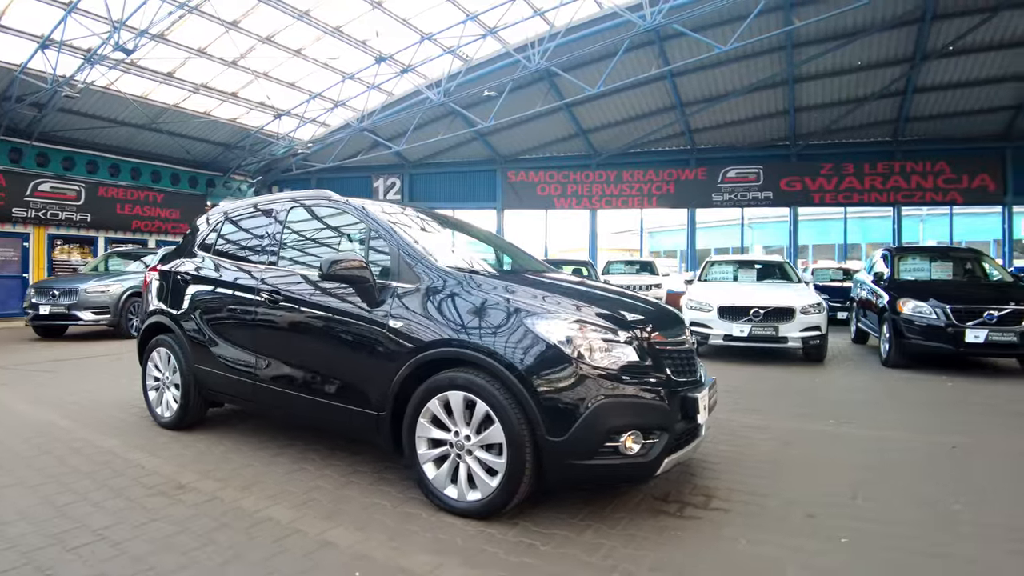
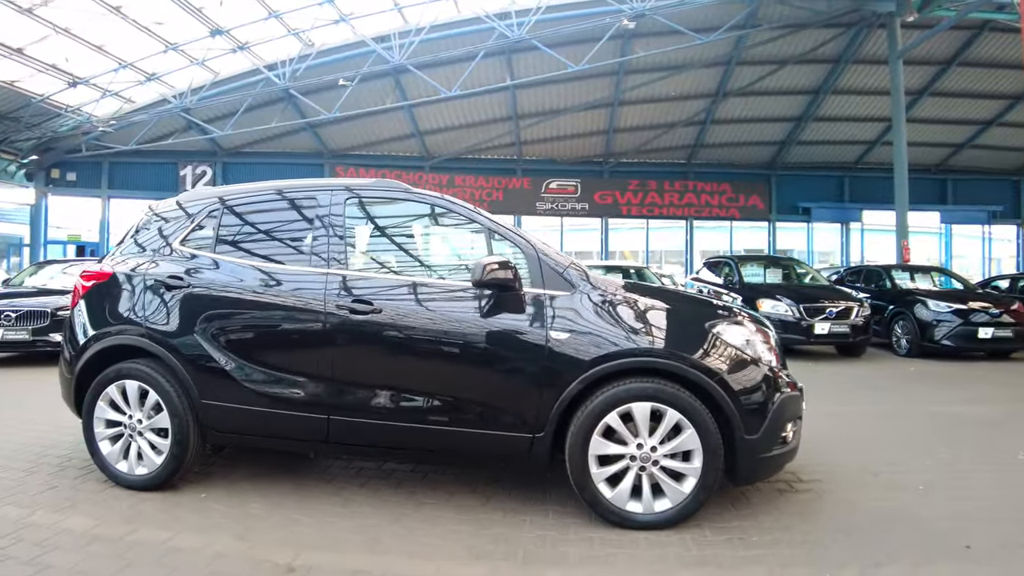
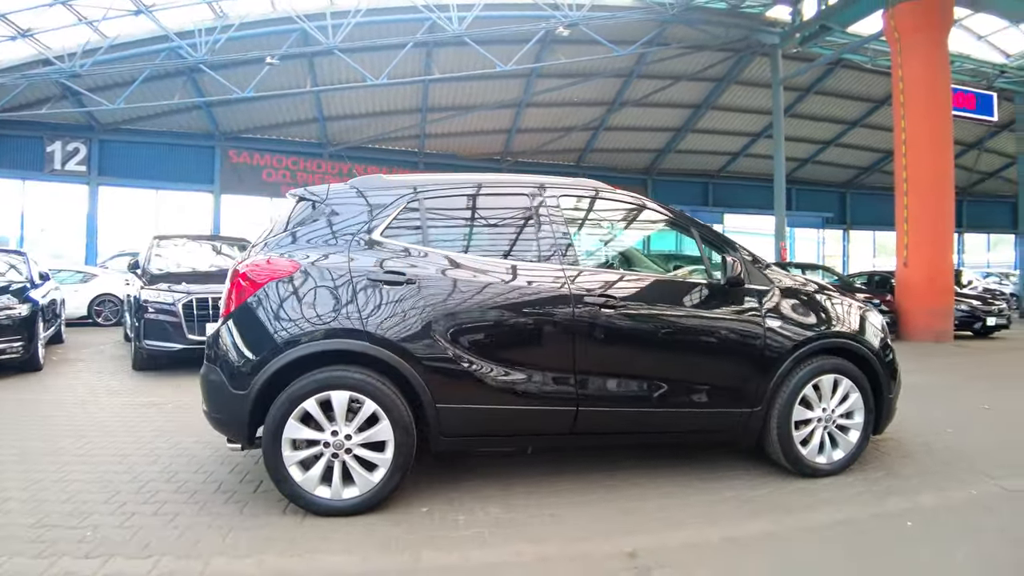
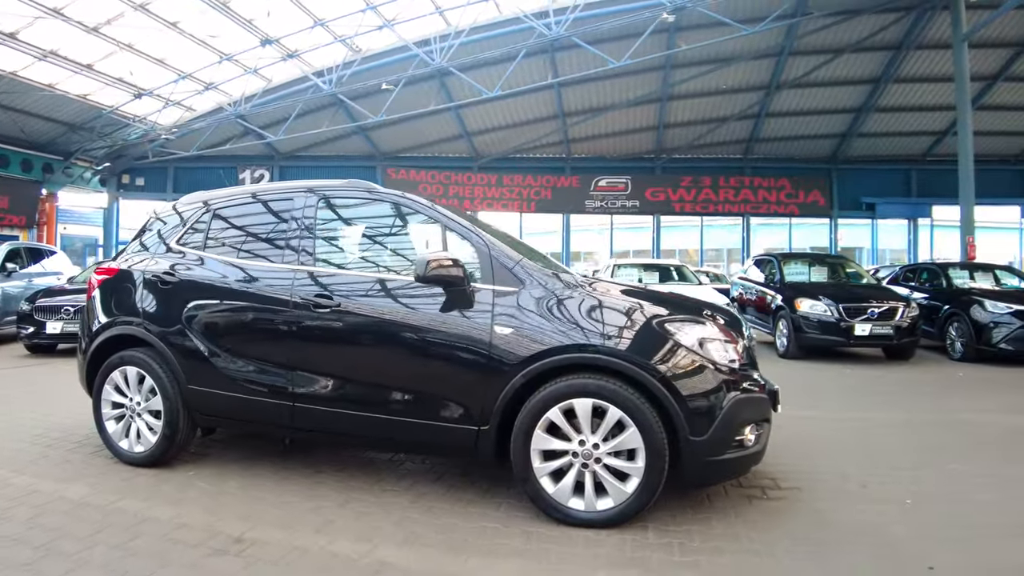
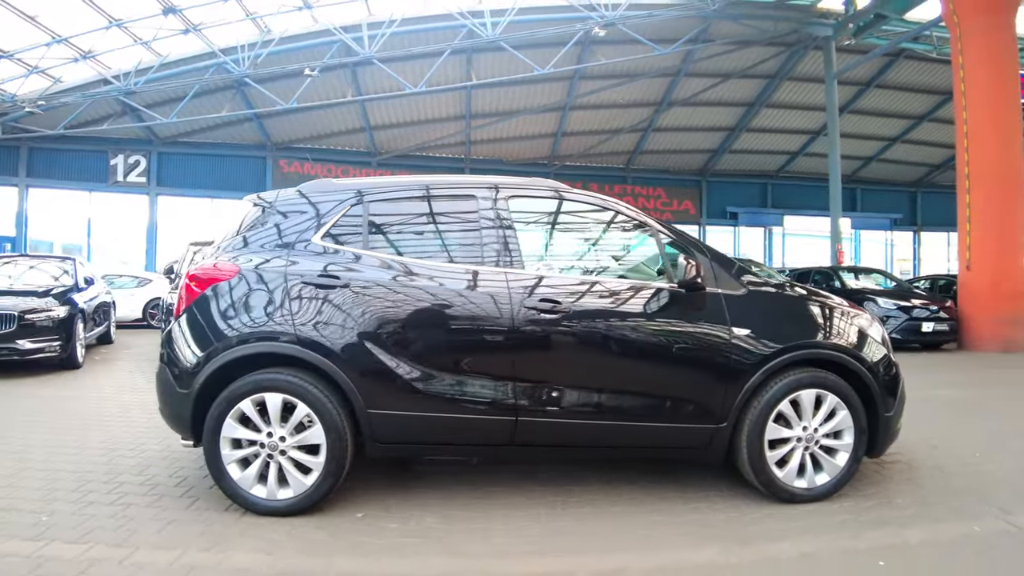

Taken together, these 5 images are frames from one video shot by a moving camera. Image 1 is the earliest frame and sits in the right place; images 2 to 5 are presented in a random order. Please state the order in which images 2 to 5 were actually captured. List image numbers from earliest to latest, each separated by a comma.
4, 2, 5, 3
